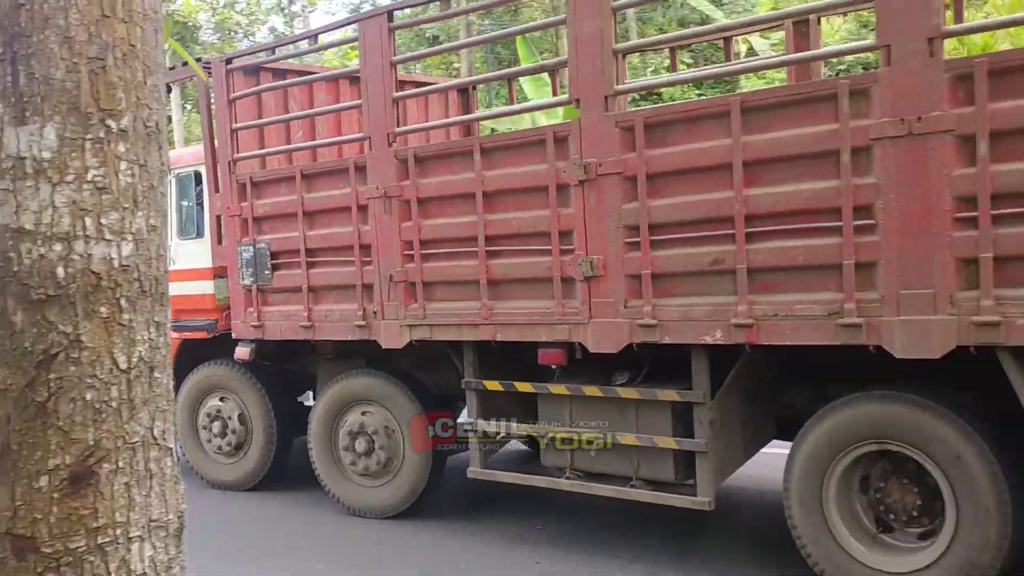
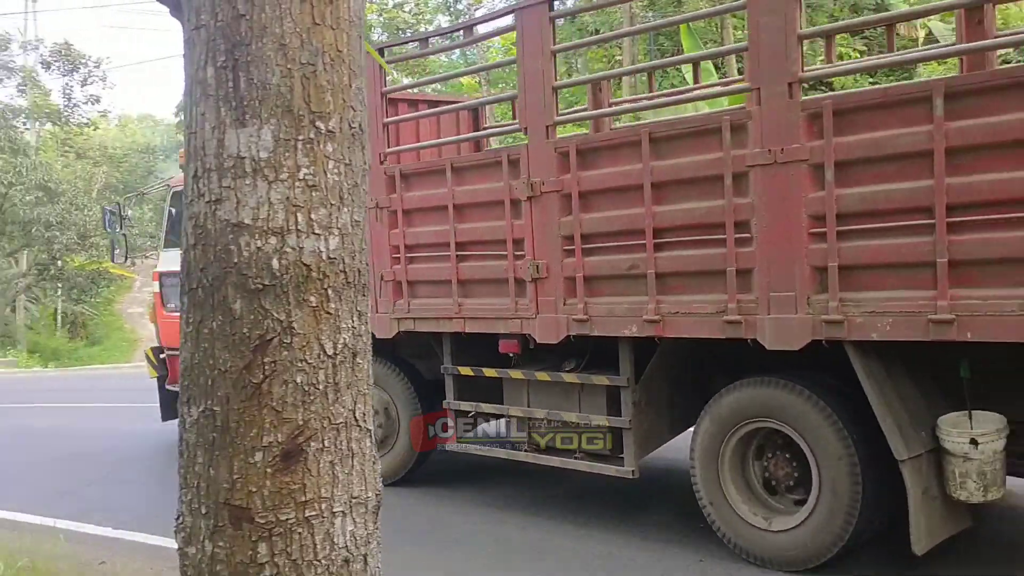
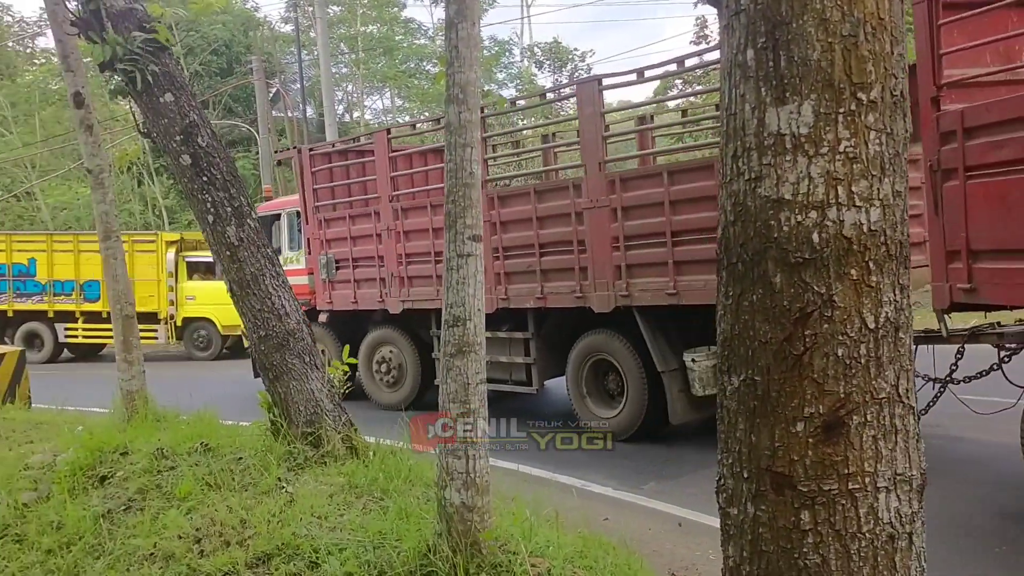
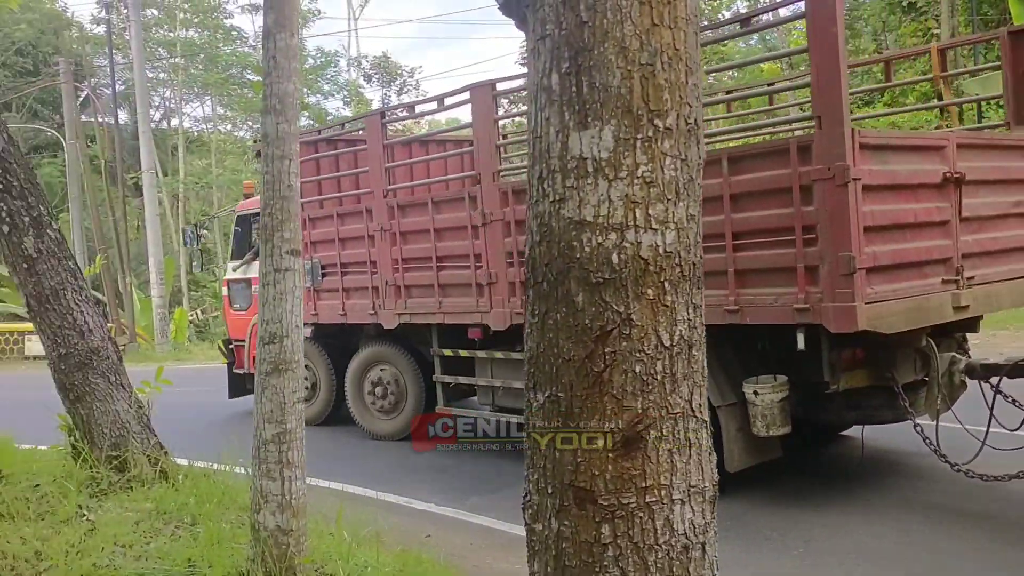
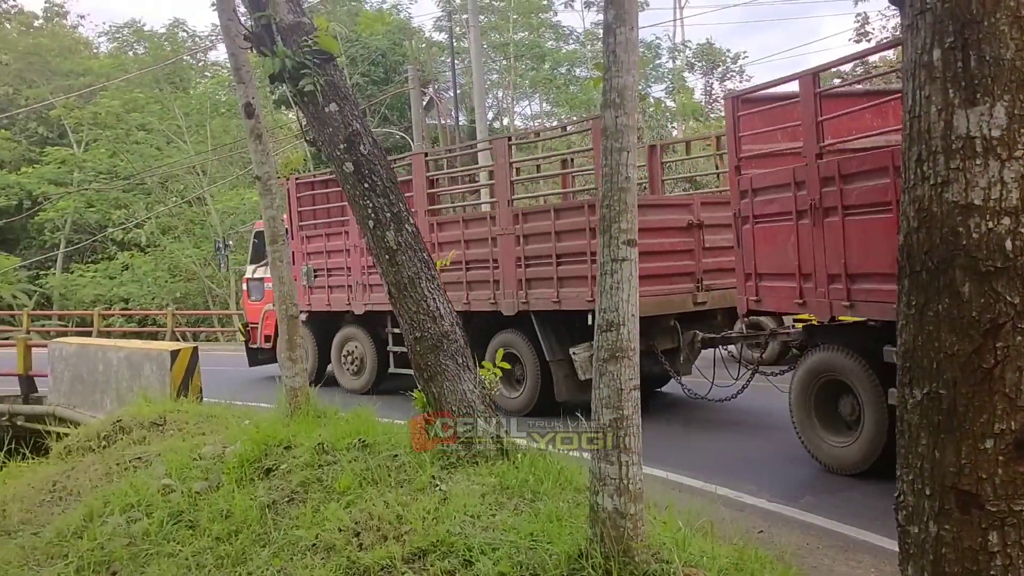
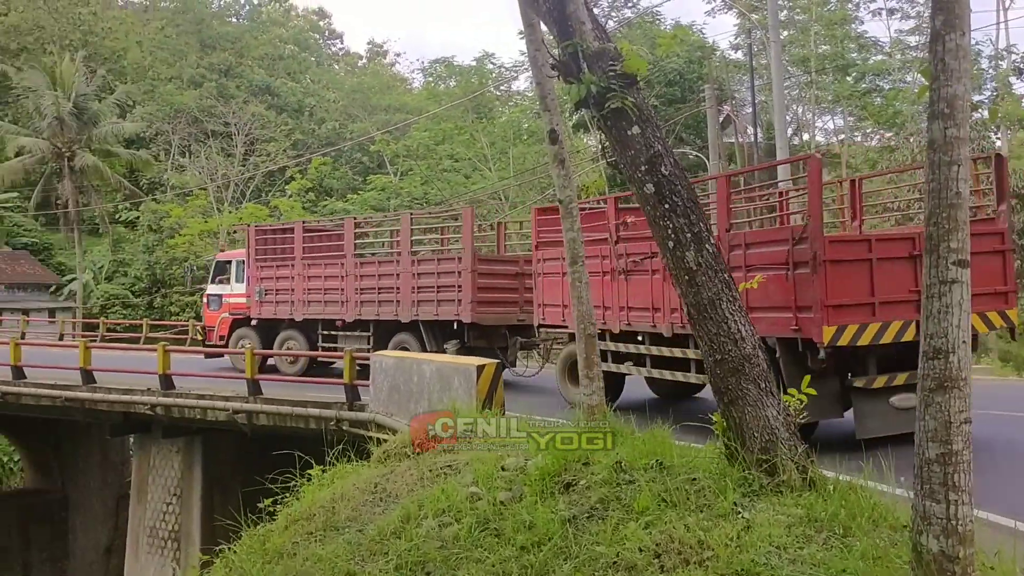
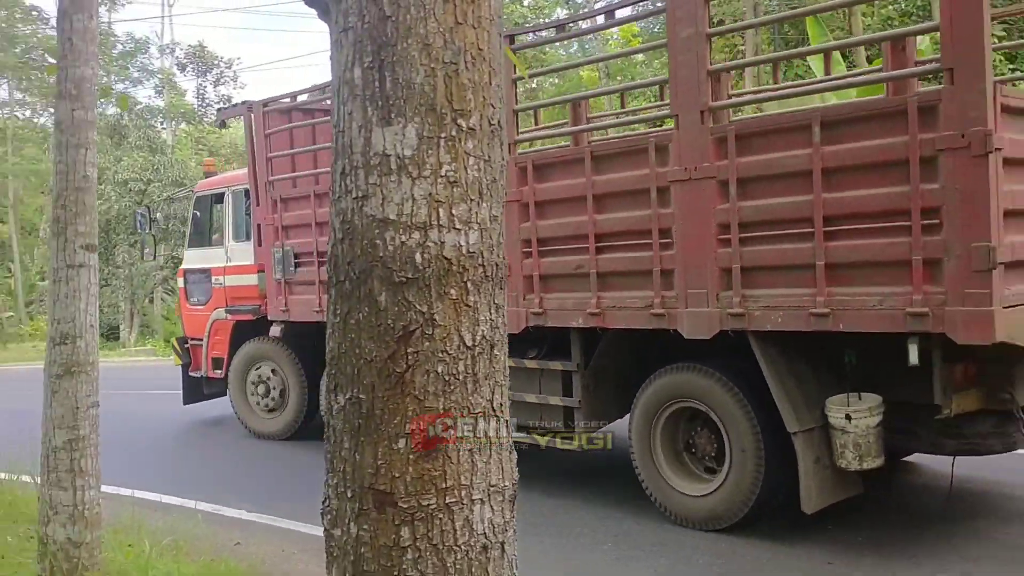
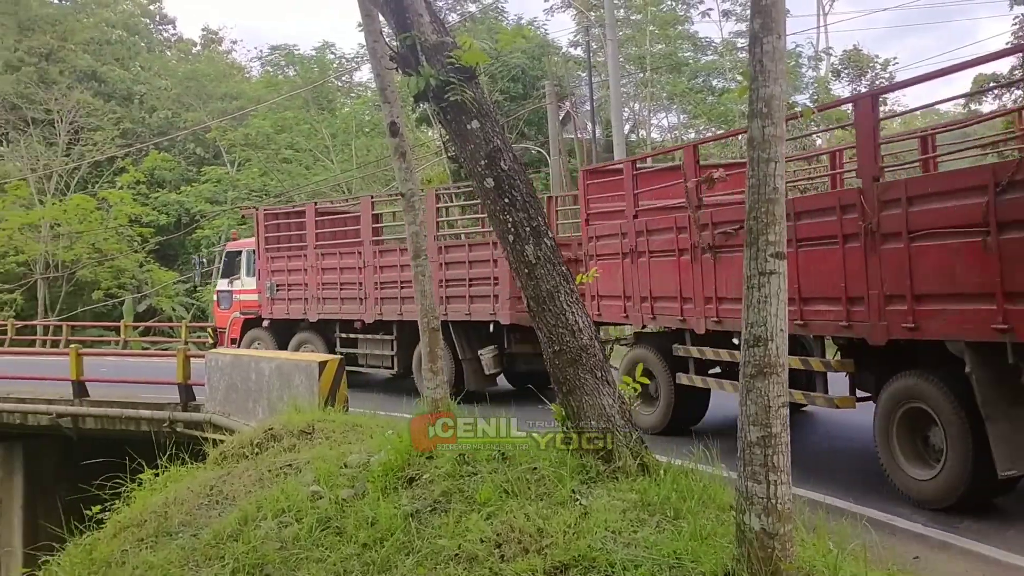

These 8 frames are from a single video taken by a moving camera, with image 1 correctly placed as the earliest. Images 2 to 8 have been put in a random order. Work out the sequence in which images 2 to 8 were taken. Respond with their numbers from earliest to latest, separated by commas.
2, 7, 4, 3, 5, 8, 6
